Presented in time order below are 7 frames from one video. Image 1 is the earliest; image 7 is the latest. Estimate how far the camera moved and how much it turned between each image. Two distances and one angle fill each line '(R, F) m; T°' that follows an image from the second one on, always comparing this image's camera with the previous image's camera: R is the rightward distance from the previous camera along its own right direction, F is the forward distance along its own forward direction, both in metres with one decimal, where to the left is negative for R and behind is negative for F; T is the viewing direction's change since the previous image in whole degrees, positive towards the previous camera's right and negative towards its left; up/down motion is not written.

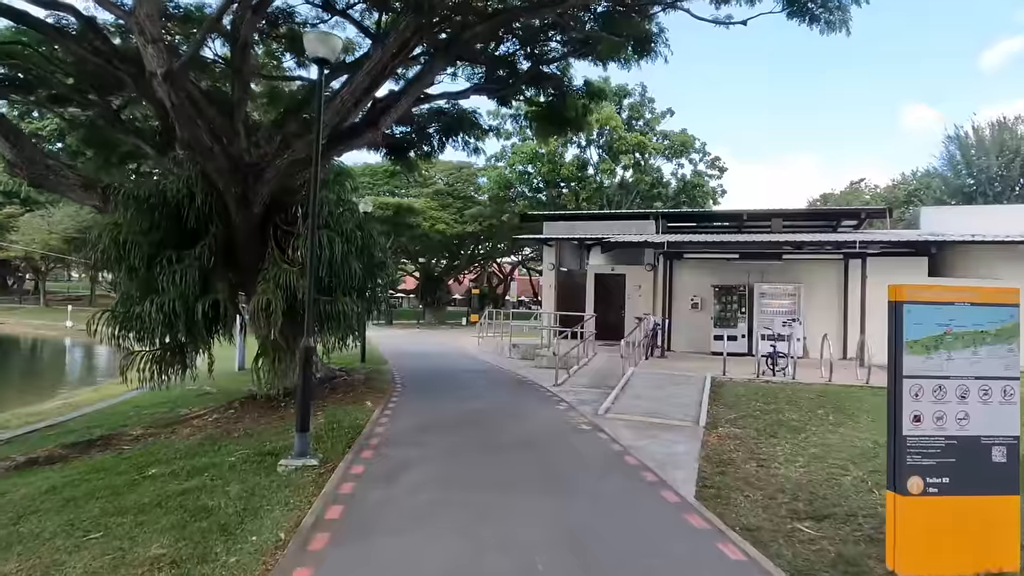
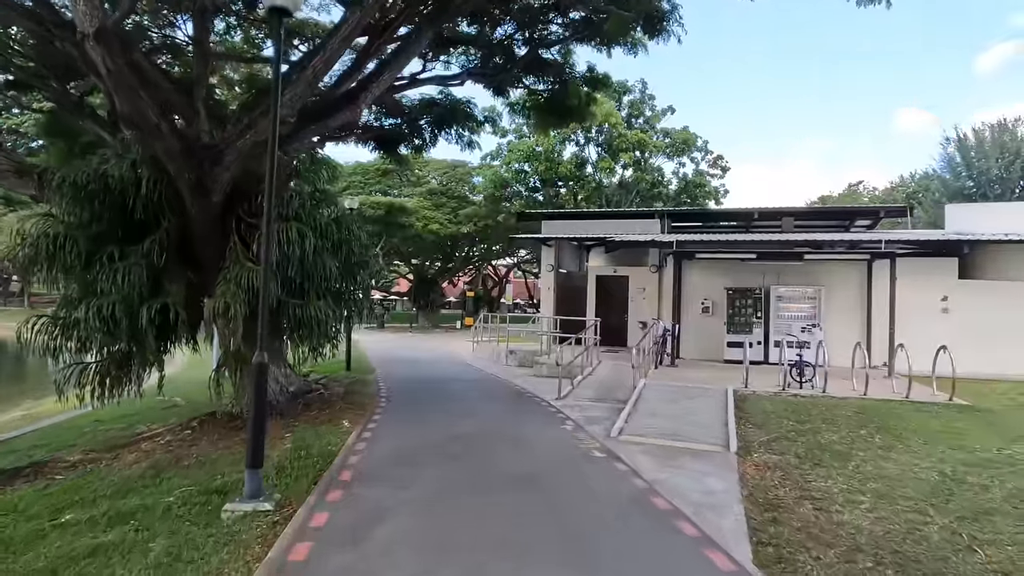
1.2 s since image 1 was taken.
(-0.1, +1.4) m; 0°
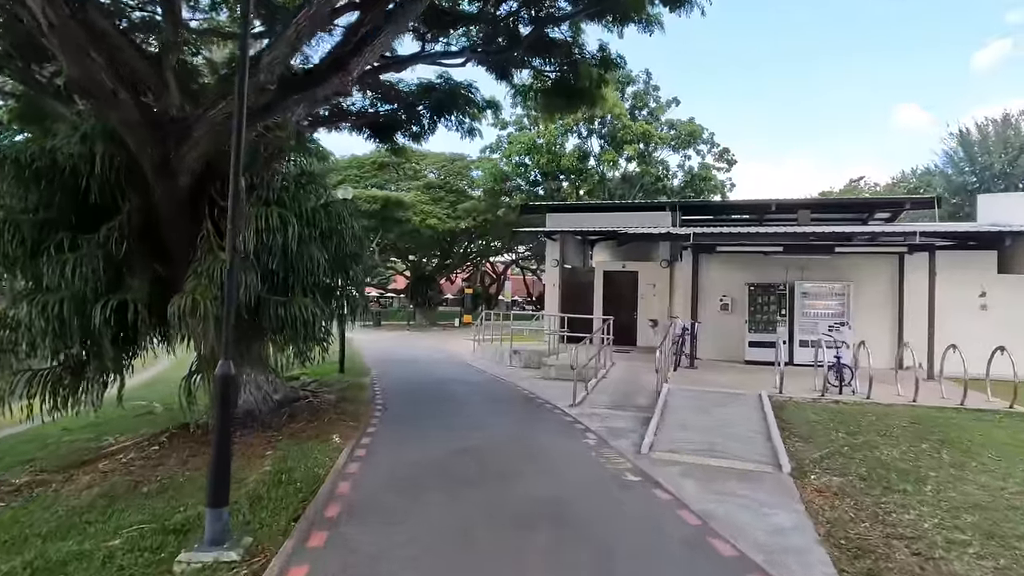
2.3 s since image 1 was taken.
(-0.2, +1.2) m; 0°
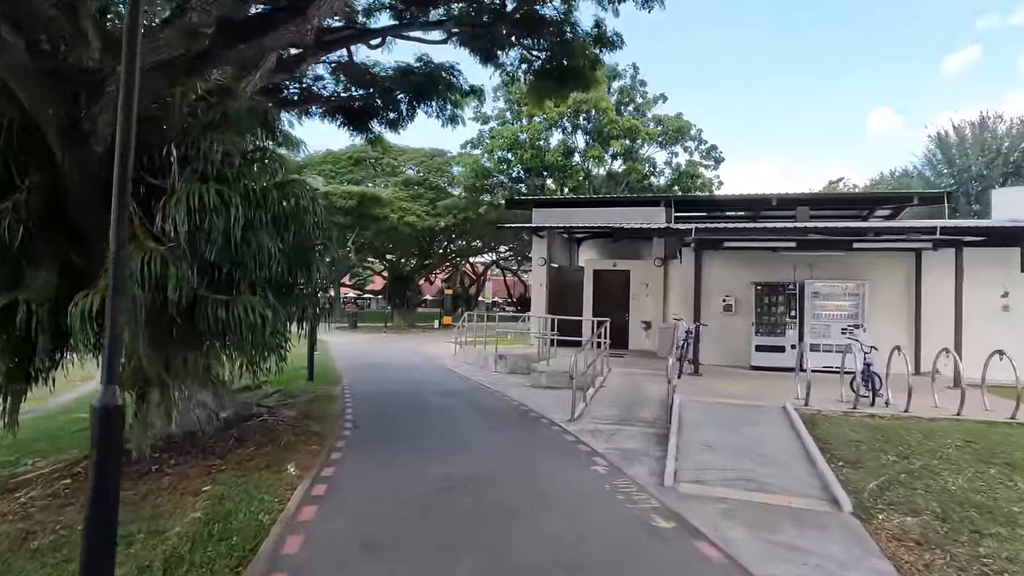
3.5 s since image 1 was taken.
(-0.2, +1.4) m; +2°
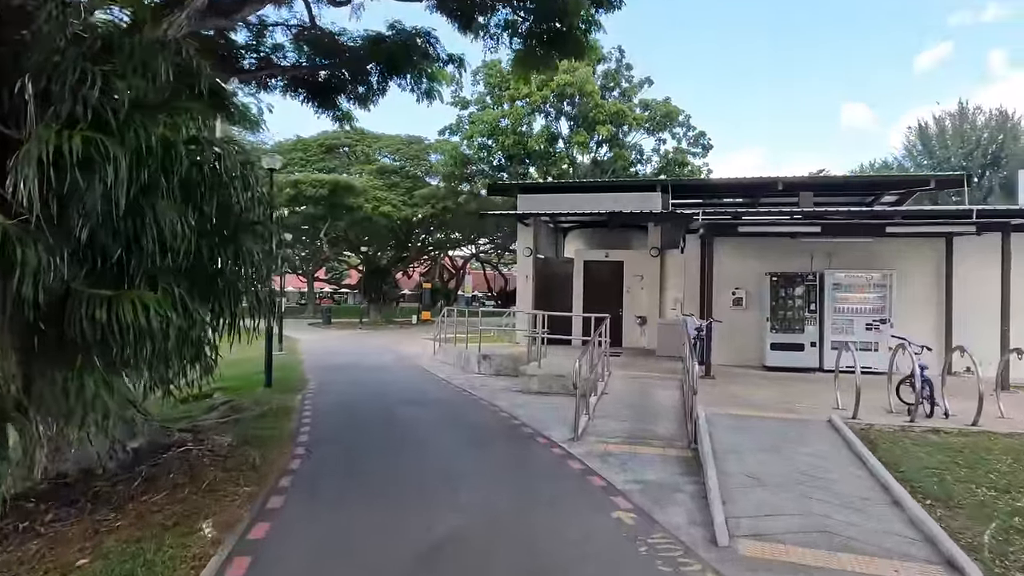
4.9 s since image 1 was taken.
(-0.1, +1.7) m; +2°
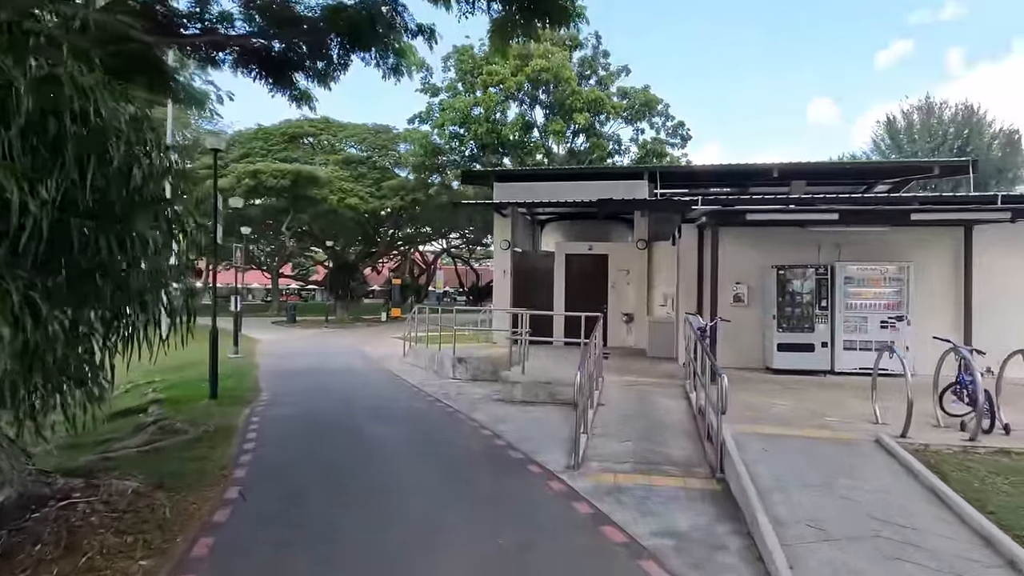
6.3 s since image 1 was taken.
(-0.1, +1.4) m; +3°
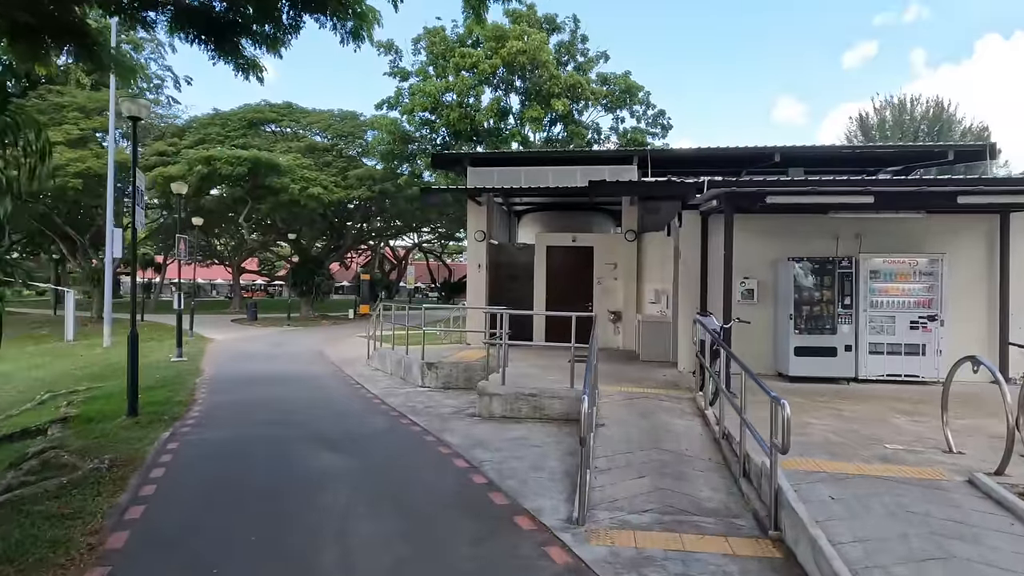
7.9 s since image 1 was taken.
(-0.1, +1.7) m; +2°
